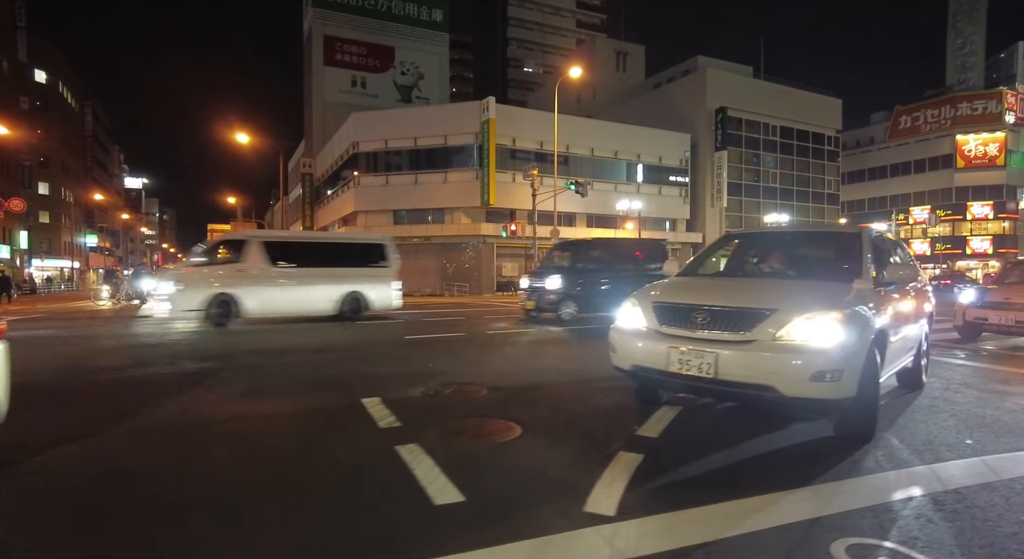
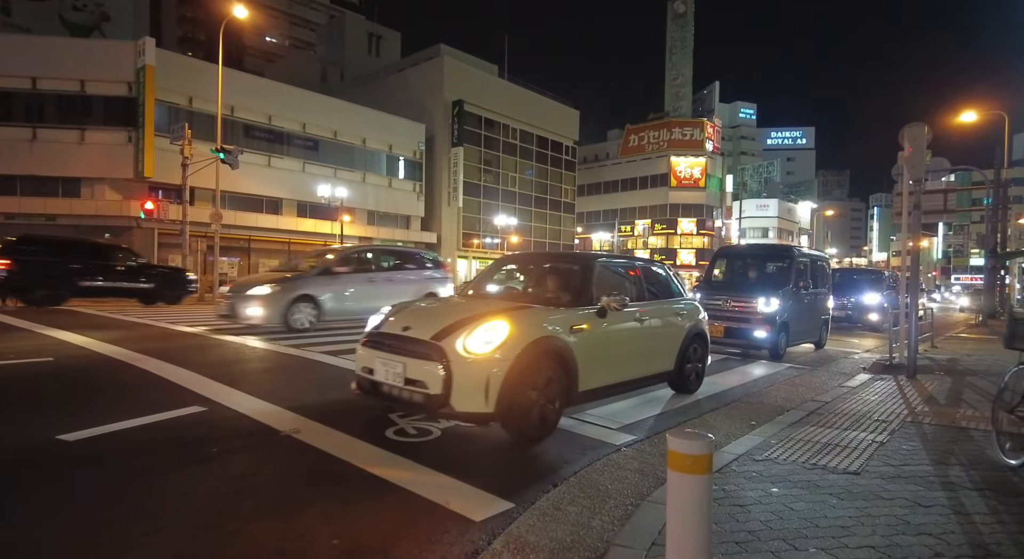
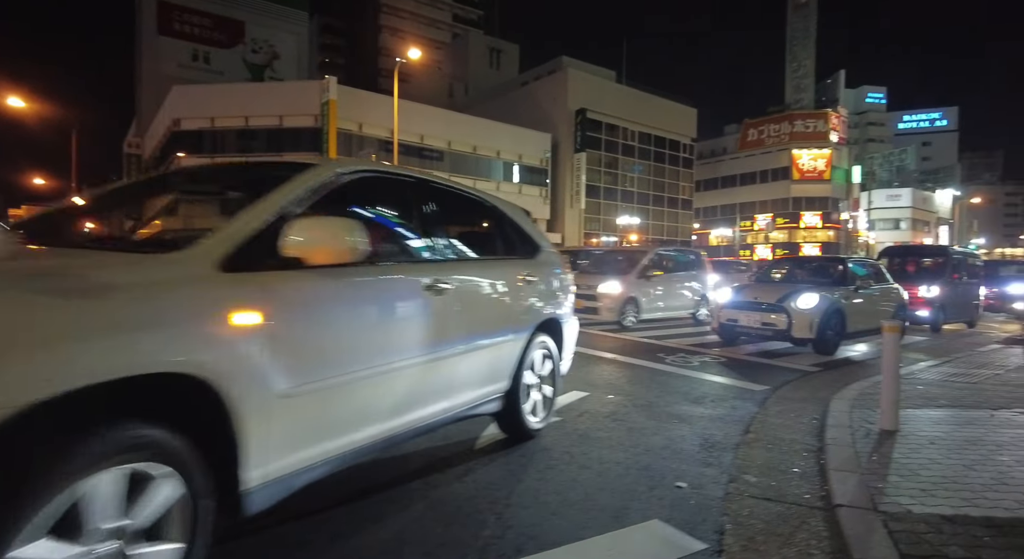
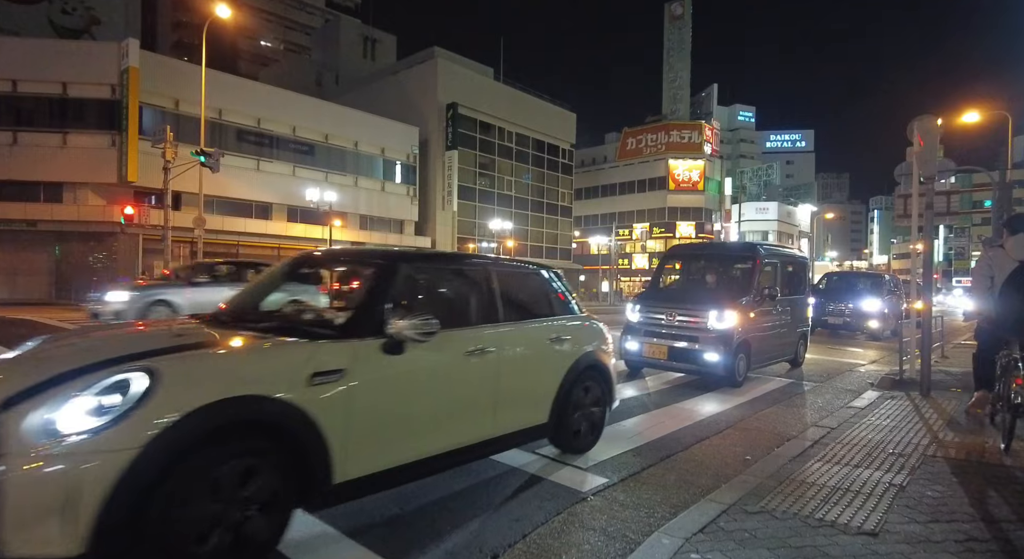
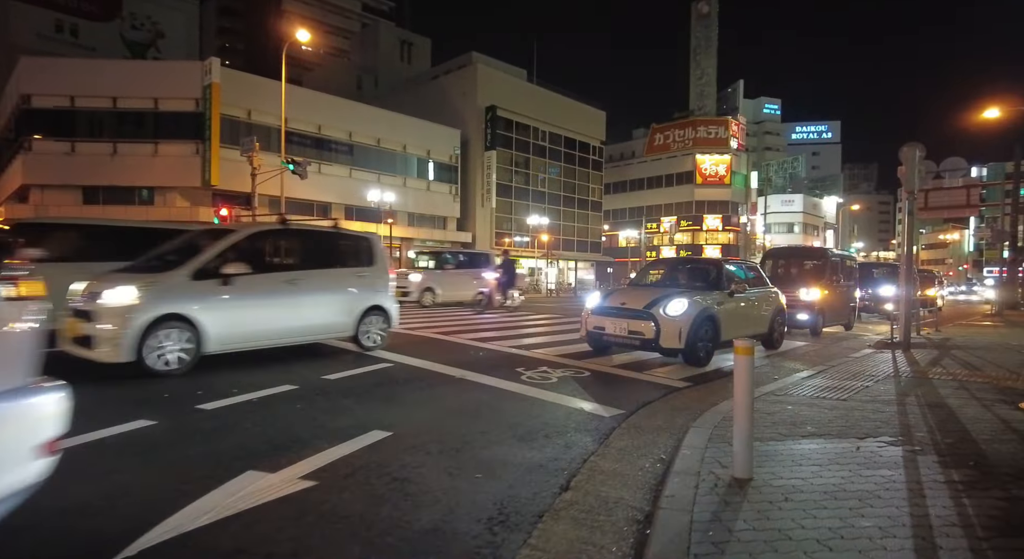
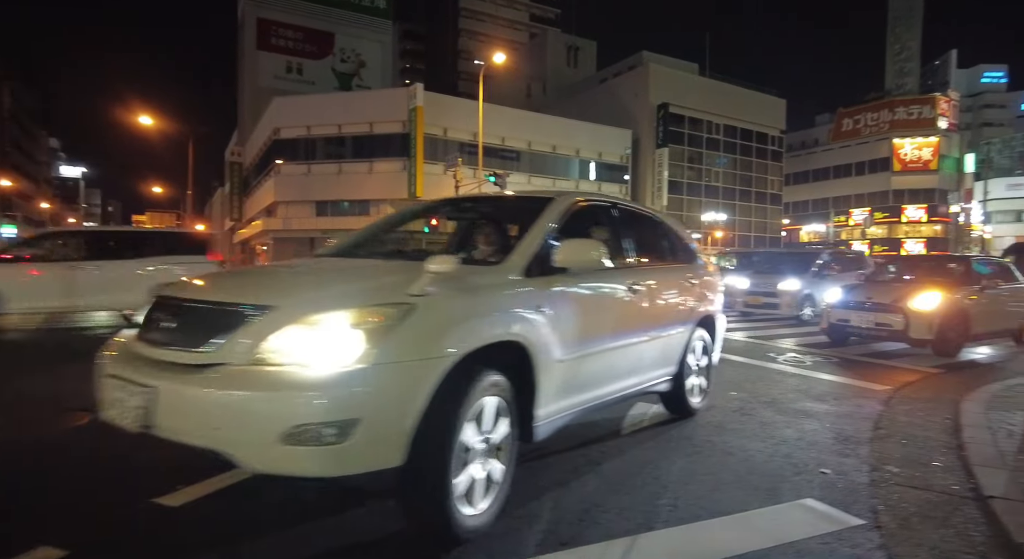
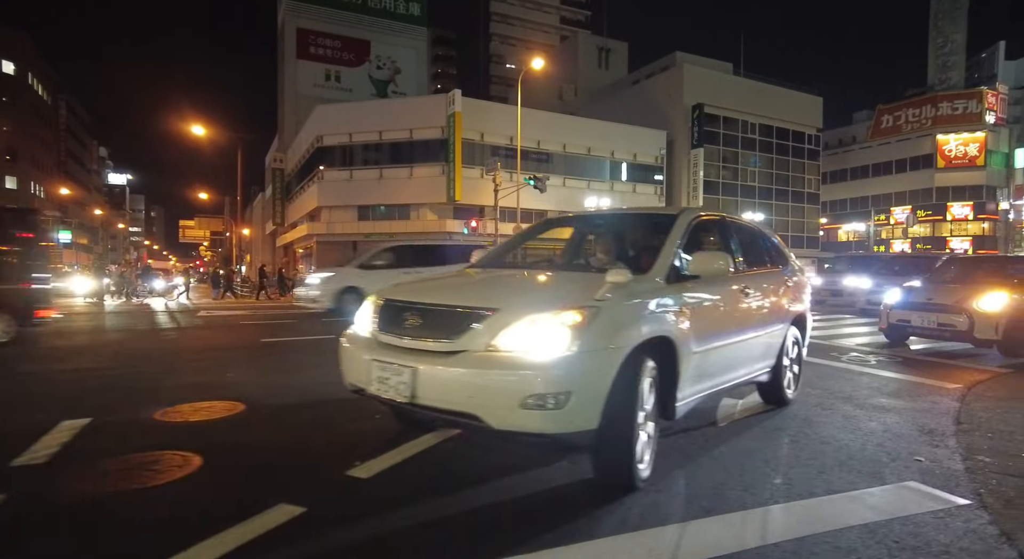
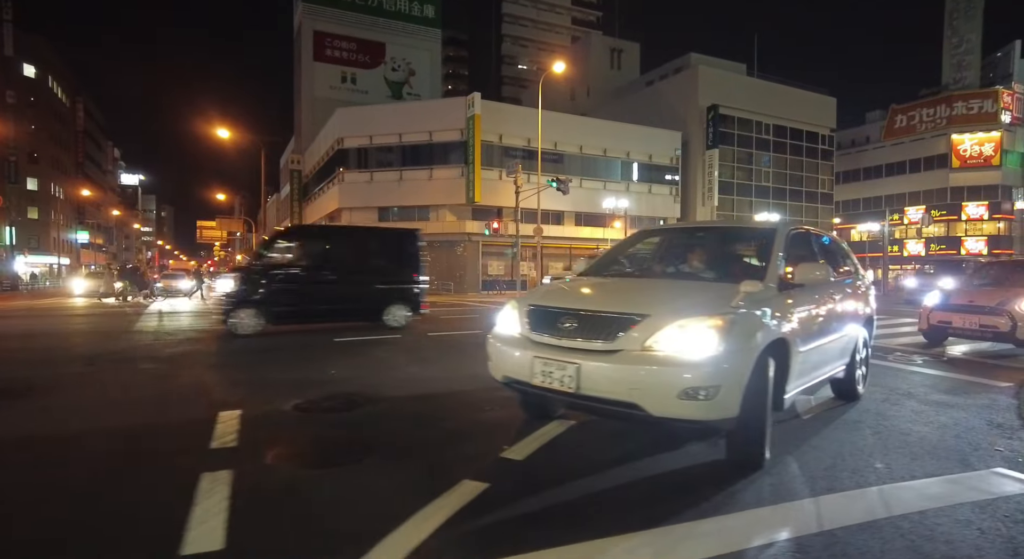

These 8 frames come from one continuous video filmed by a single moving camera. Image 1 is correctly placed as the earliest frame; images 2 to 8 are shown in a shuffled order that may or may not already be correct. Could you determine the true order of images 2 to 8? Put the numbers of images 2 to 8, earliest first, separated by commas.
8, 7, 6, 3, 5, 2, 4
